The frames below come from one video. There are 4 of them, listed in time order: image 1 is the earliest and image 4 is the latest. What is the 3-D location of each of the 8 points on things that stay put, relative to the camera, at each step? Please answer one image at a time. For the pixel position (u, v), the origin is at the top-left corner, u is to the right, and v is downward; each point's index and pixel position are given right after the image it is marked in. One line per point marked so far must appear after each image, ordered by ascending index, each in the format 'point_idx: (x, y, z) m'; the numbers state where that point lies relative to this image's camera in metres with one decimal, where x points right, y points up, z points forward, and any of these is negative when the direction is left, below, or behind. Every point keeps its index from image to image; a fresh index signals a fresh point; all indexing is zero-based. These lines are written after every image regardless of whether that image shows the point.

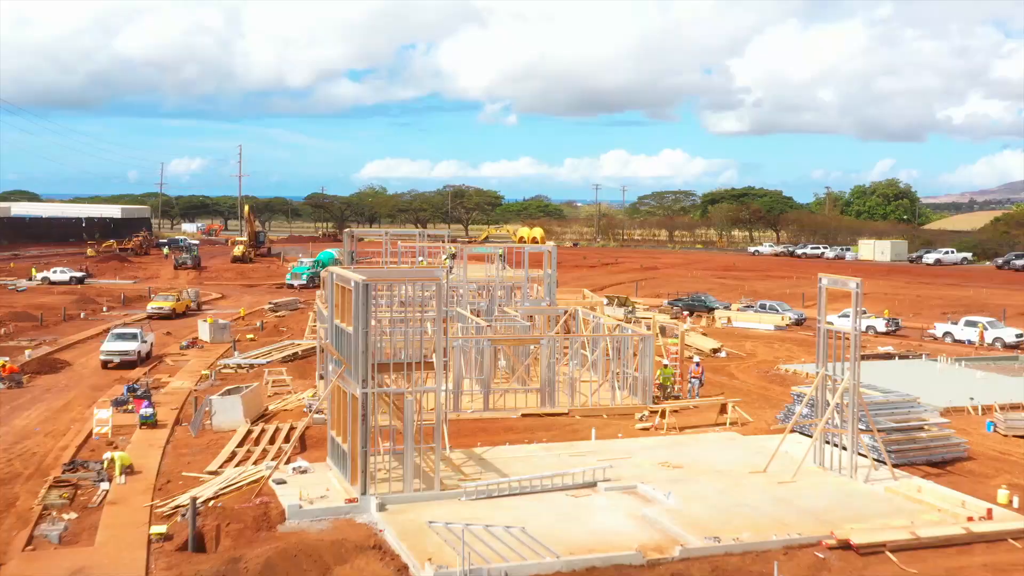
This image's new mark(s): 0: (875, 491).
0: (+3.9, -2.2, +15.2) m
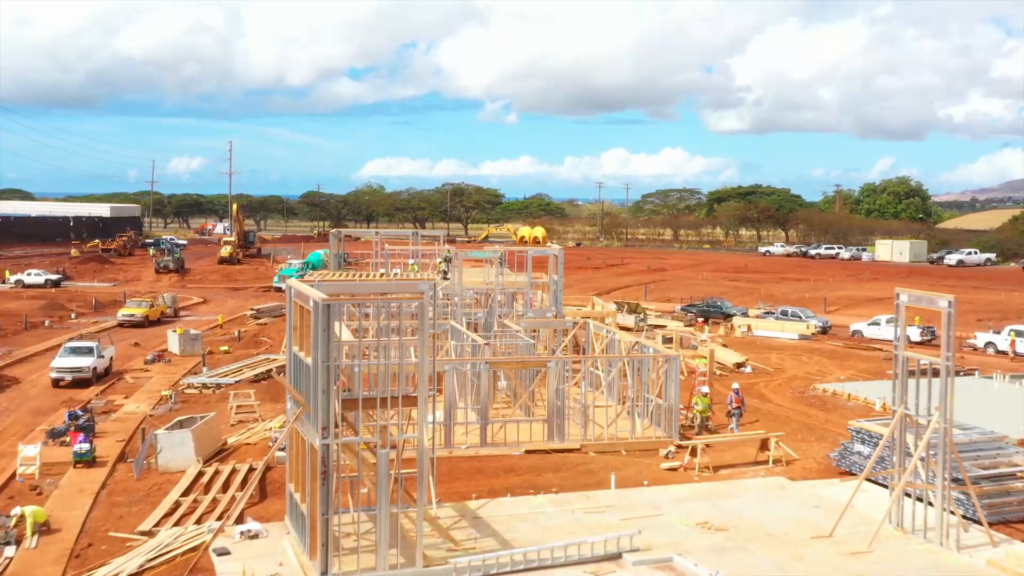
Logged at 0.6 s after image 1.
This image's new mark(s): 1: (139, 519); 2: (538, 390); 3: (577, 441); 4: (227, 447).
0: (+3.9, -2.3, +12.0) m
1: (-3.8, -2.4, +14.6) m
2: (+0.4, -1.4, +19.8) m
3: (+0.8, -1.9, +18.0) m
4: (-3.6, -2.0, +18.1) m
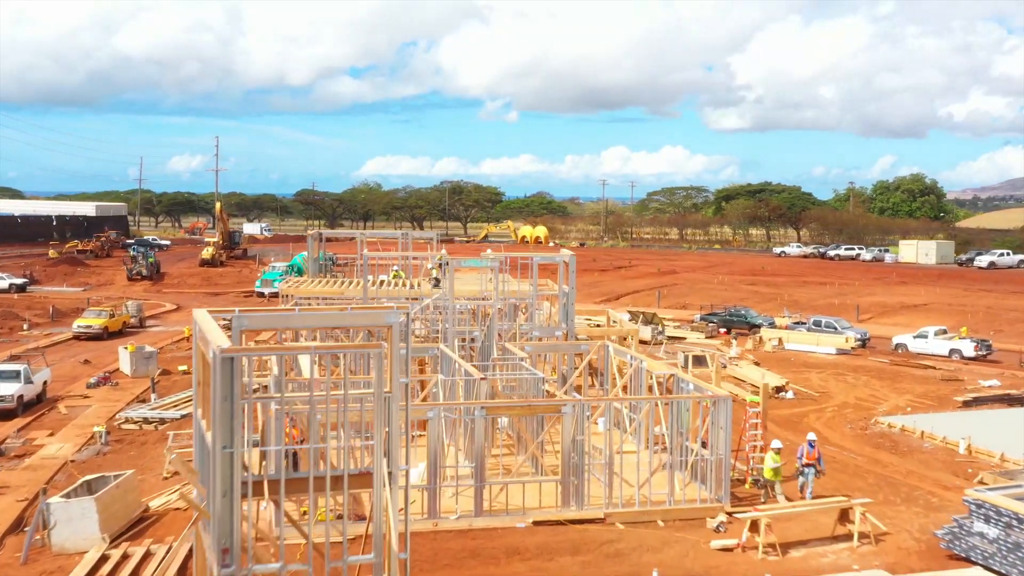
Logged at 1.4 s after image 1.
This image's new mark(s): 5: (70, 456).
0: (+3.9, -2.5, +7.9) m
1: (-3.8, -2.6, +10.6) m
2: (+0.4, -1.6, +15.8) m
3: (+0.9, -2.2, +14.0) m
4: (-3.6, -2.2, +14.1) m
5: (-5.6, -2.1, +18.1) m
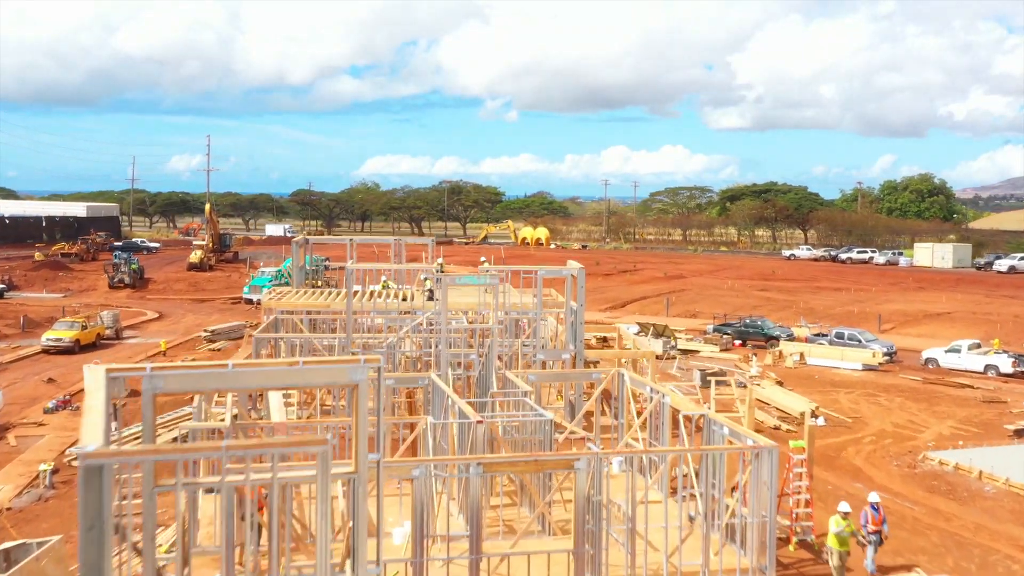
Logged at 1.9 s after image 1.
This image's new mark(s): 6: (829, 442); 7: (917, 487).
0: (+4.0, -2.8, +5.6) m
1: (-3.8, -2.8, +8.3) m
2: (+0.4, -1.9, +13.5) m
3: (+0.9, -2.4, +11.7) m
4: (-3.6, -2.5, +11.8) m
5: (-5.6, -2.4, +15.7) m
6: (+4.4, -2.1, +19.7) m
7: (+4.6, -2.3, +16.0) m
